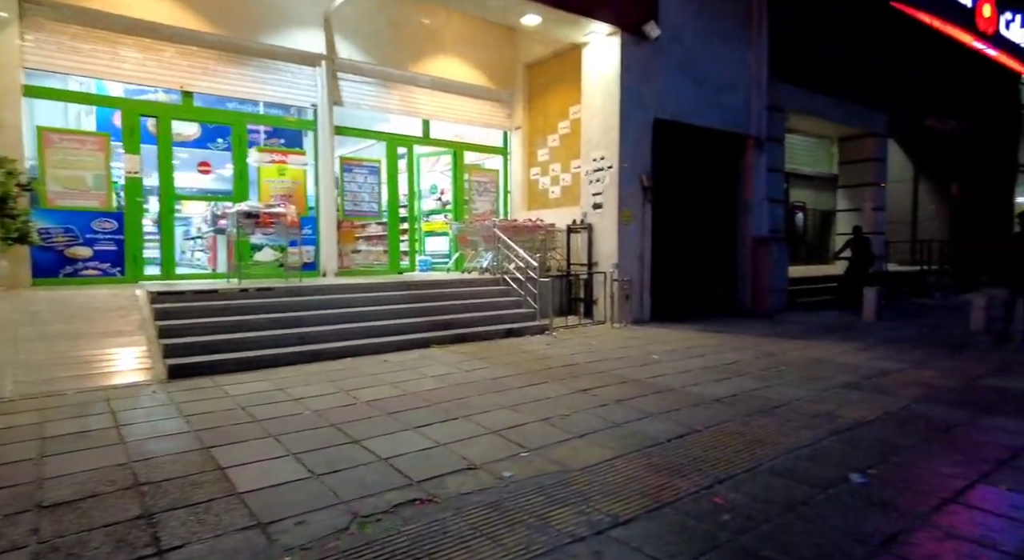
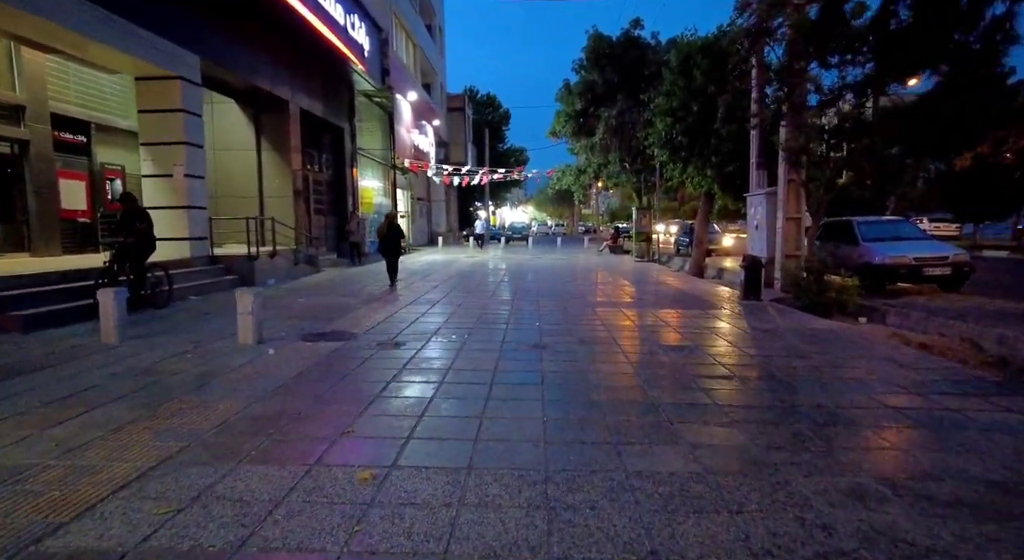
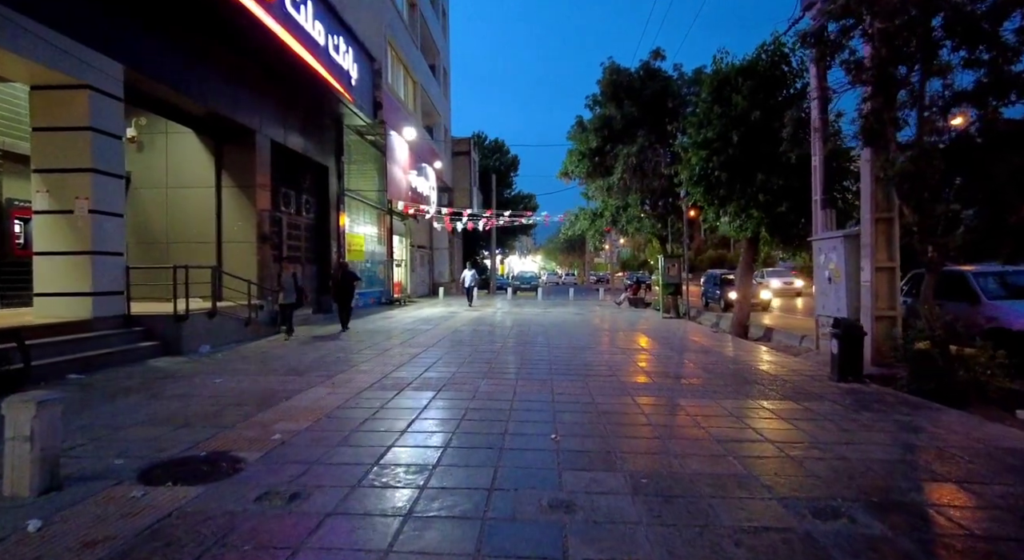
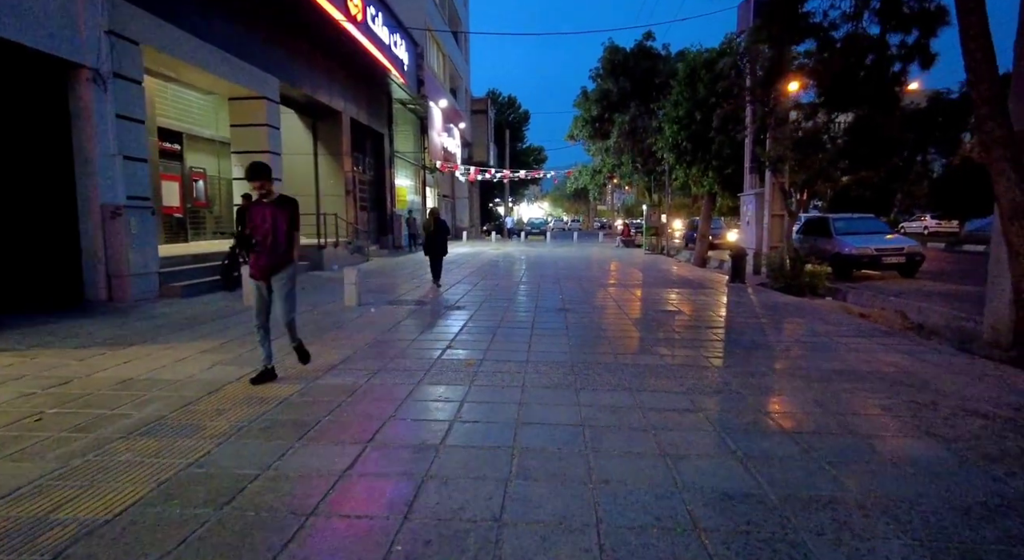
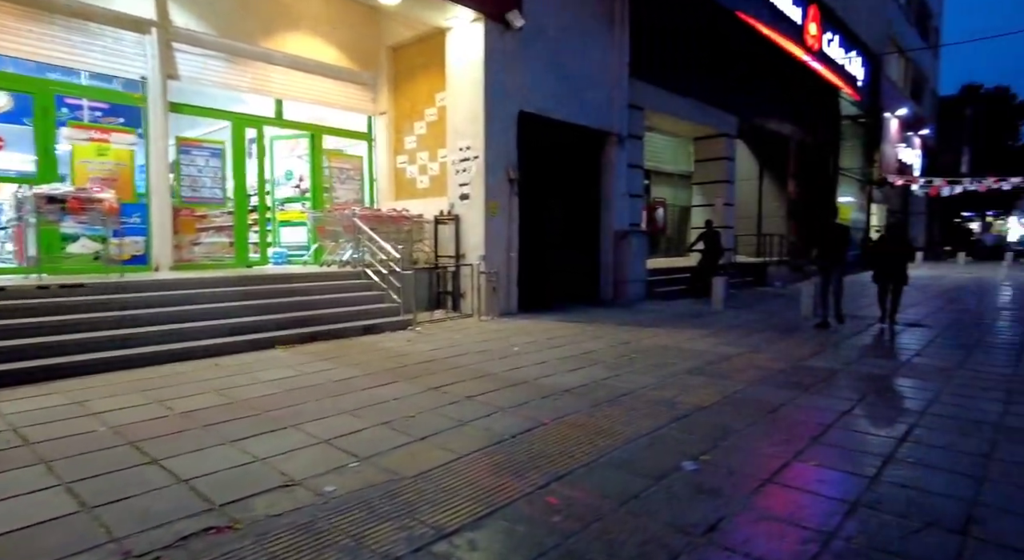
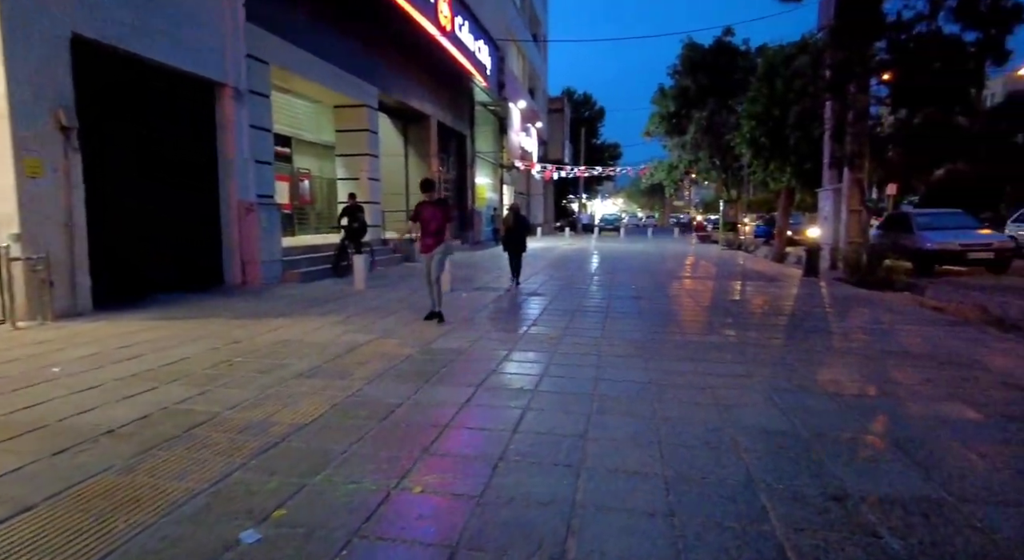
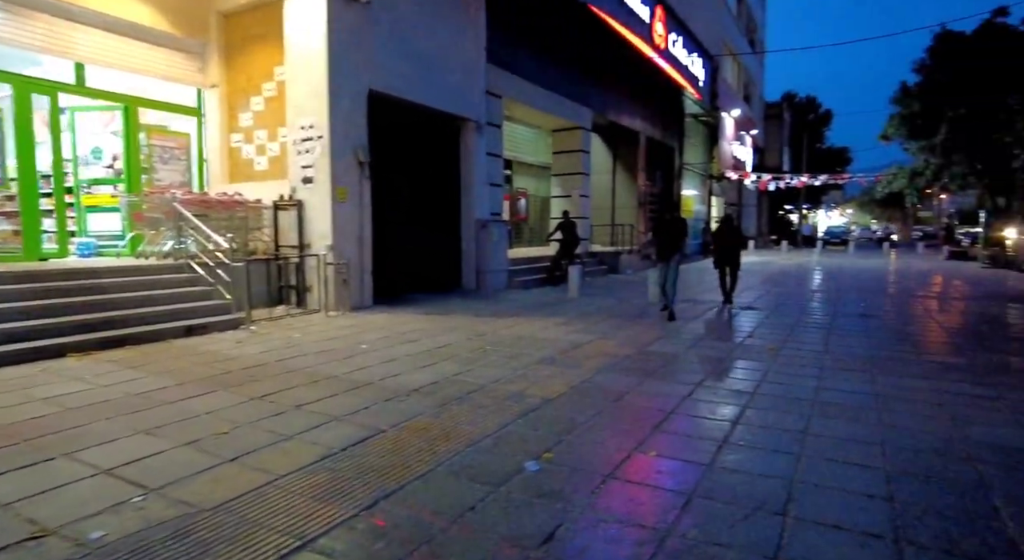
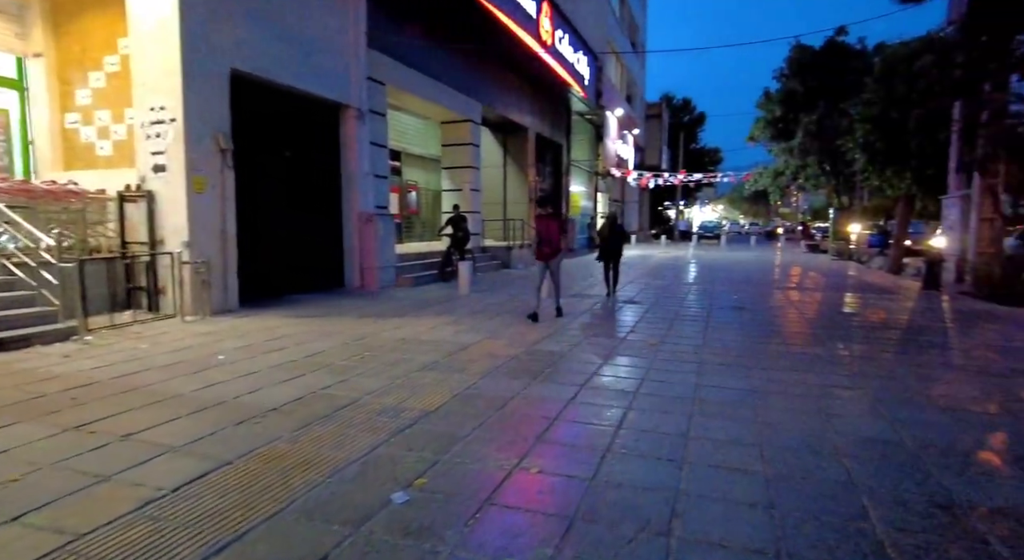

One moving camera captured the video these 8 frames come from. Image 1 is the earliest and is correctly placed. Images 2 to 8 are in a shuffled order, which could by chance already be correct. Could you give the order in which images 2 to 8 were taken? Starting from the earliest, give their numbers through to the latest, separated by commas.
5, 7, 8, 6, 4, 2, 3
